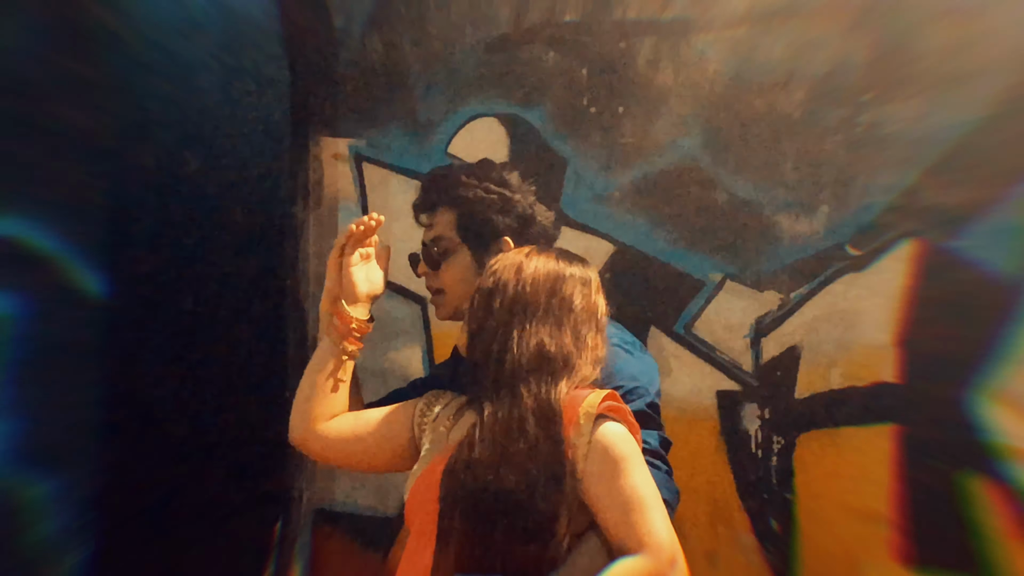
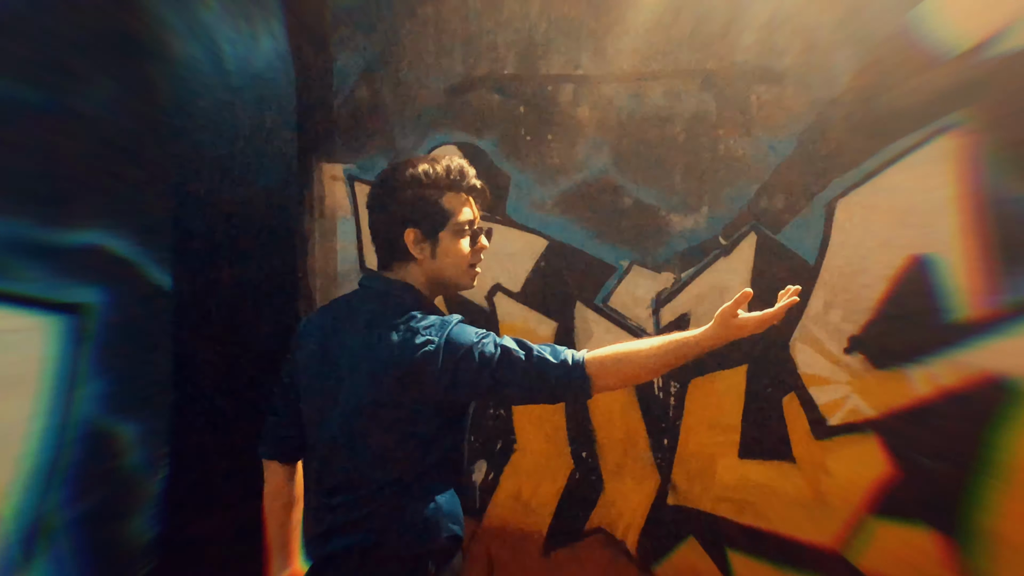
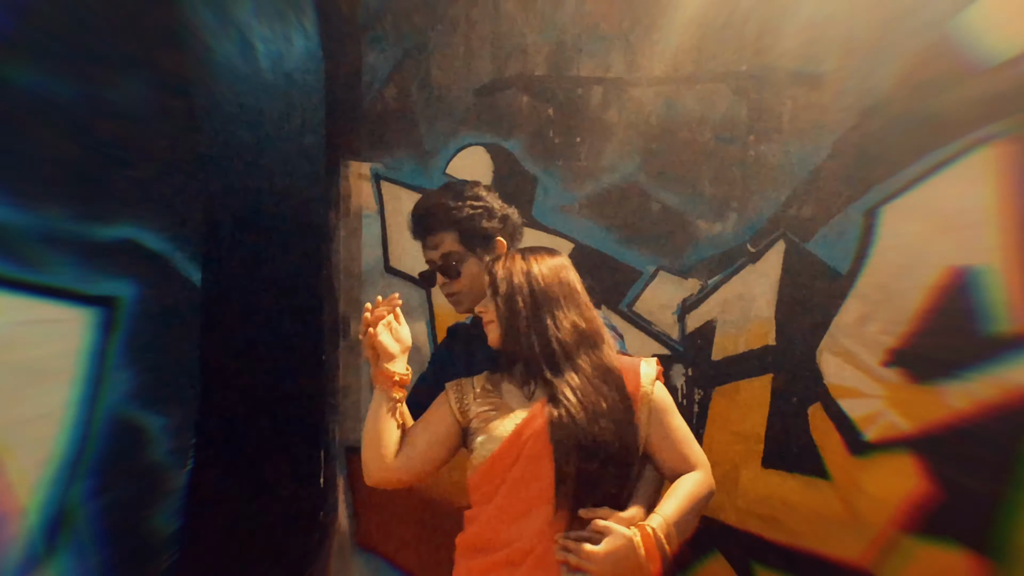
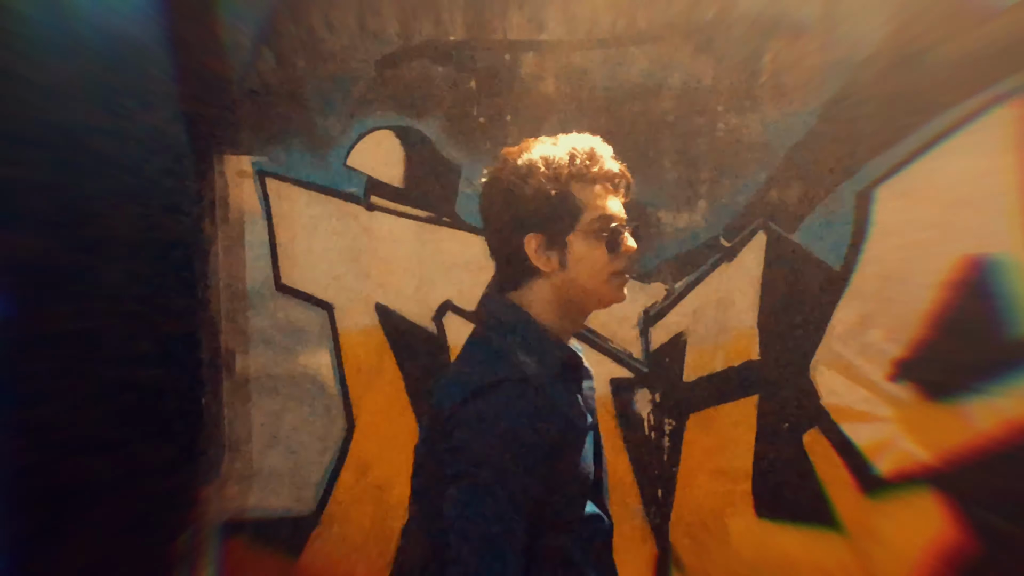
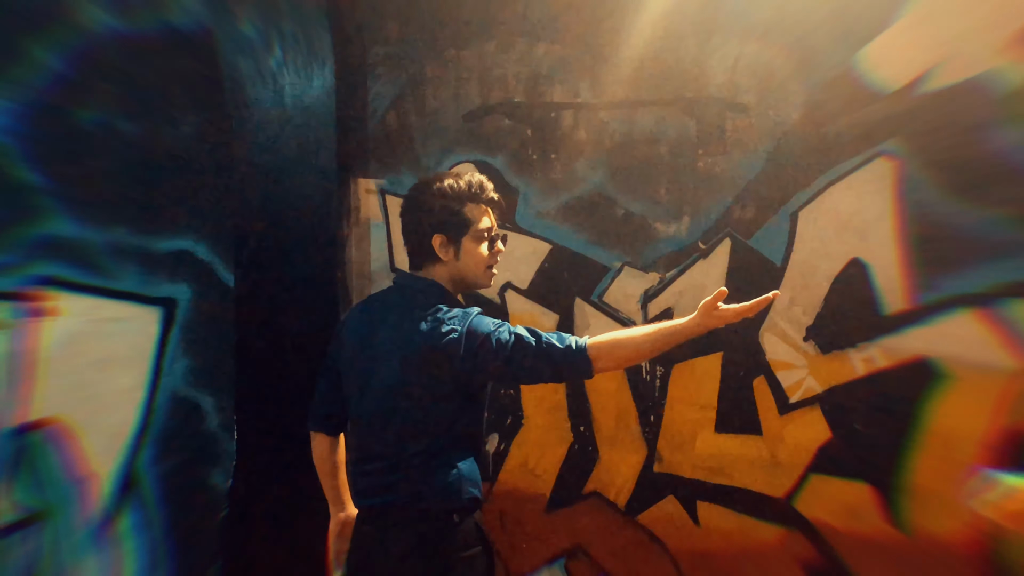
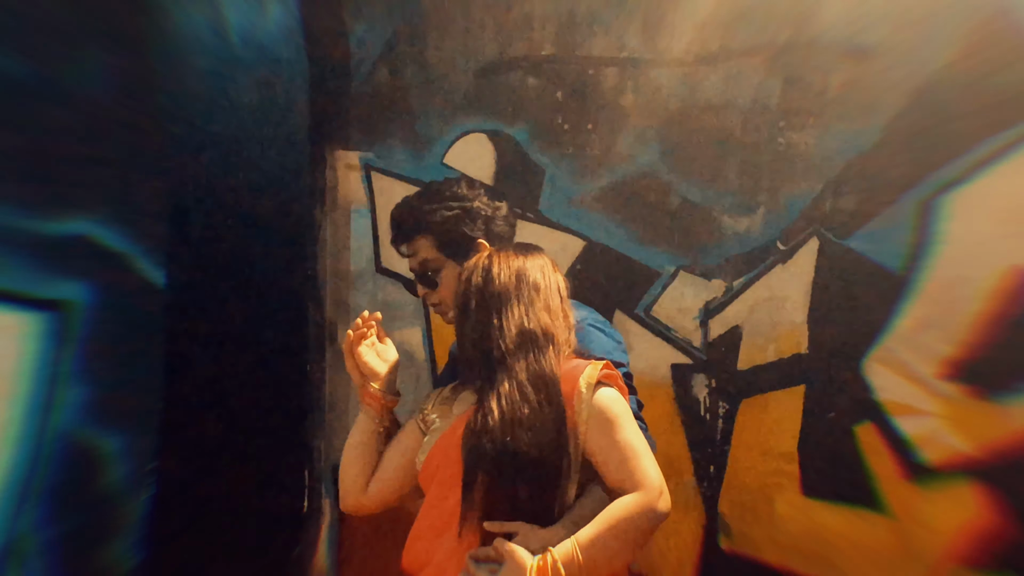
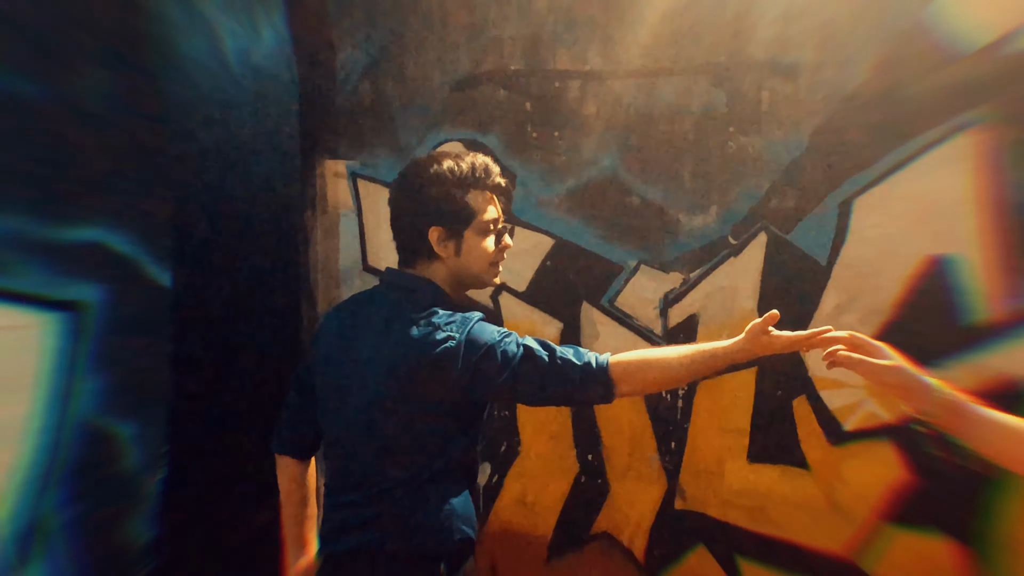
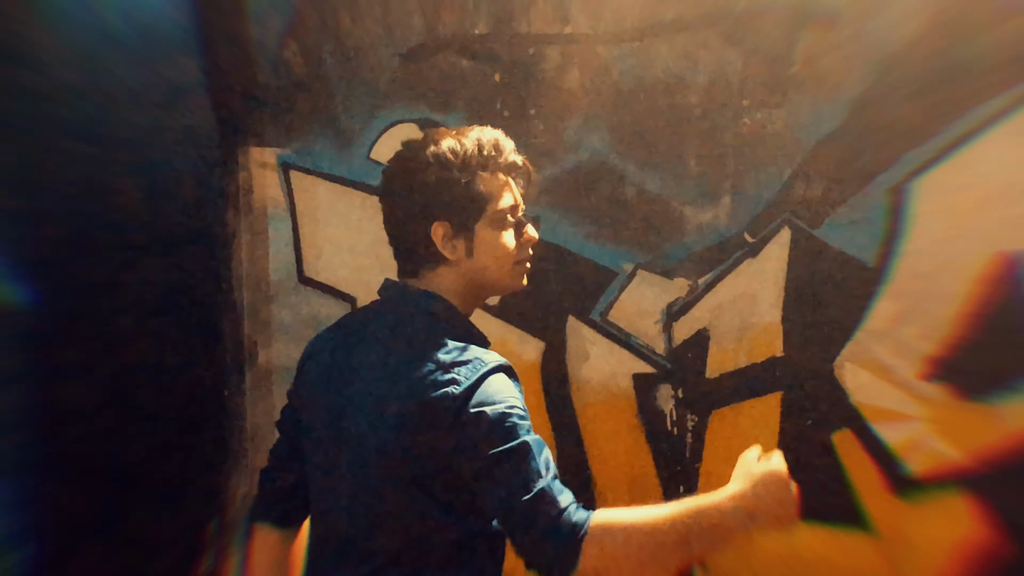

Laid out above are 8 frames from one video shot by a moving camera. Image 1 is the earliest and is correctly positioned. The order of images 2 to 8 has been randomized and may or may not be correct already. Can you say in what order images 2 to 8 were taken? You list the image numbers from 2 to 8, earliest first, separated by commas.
6, 3, 7, 5, 2, 8, 4
